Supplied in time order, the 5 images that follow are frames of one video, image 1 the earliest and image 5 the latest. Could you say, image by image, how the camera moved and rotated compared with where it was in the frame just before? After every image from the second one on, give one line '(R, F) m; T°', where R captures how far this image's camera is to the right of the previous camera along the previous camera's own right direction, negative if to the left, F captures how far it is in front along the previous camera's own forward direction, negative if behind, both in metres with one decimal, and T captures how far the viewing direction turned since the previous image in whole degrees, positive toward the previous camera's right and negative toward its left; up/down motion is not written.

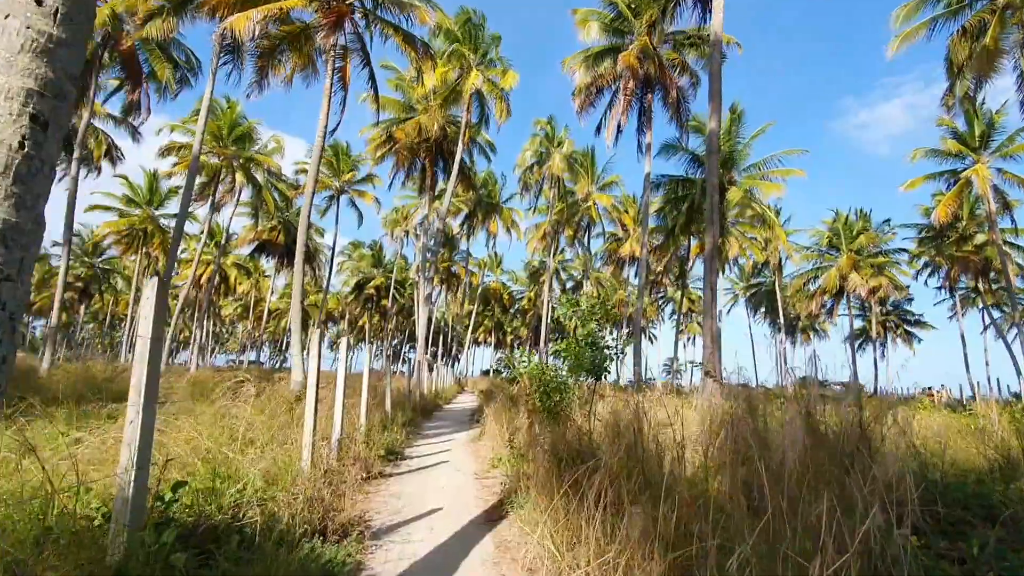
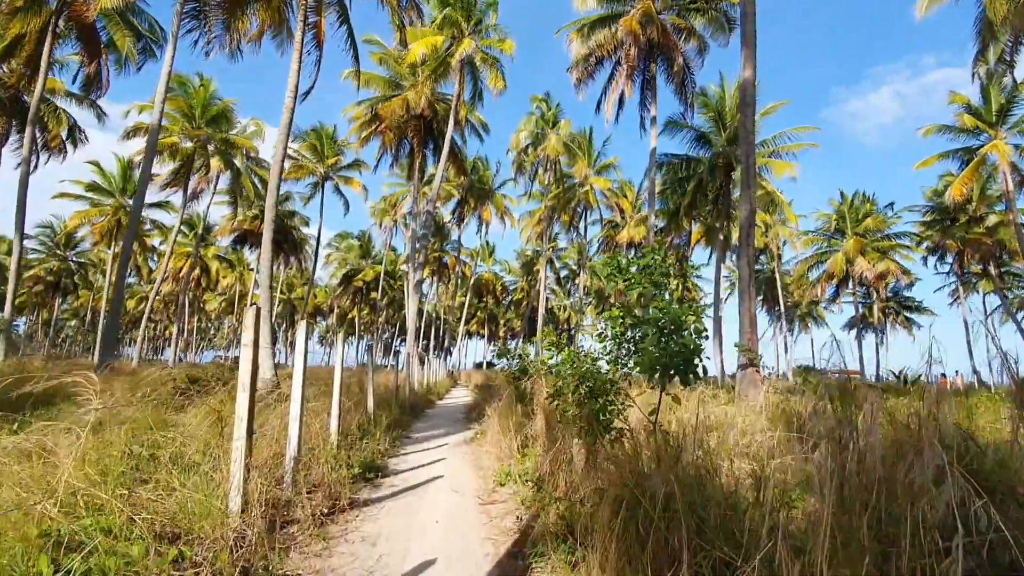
(-0.2, +1.4) m; +1°
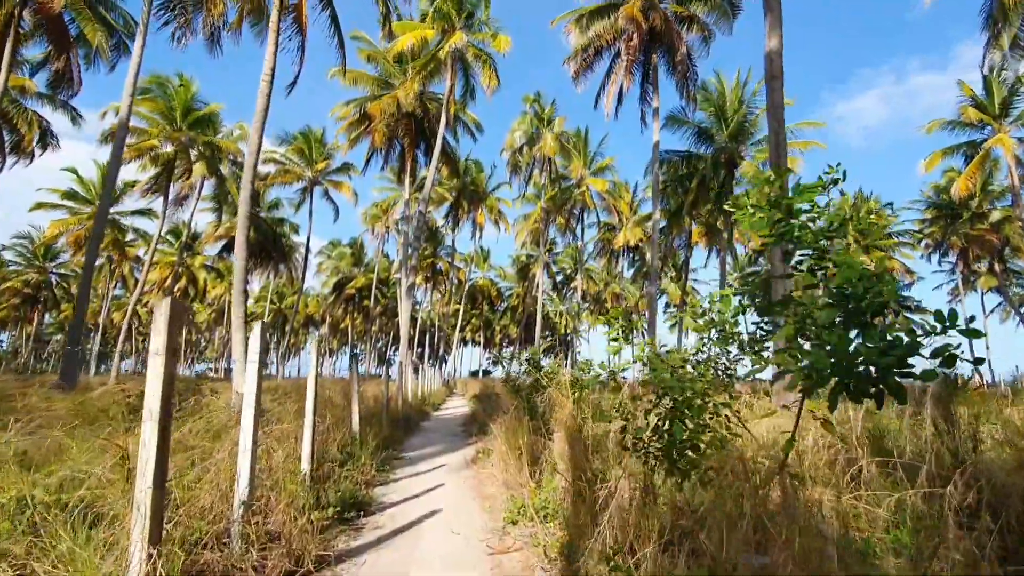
(-0.1, +1.0) m; +1°
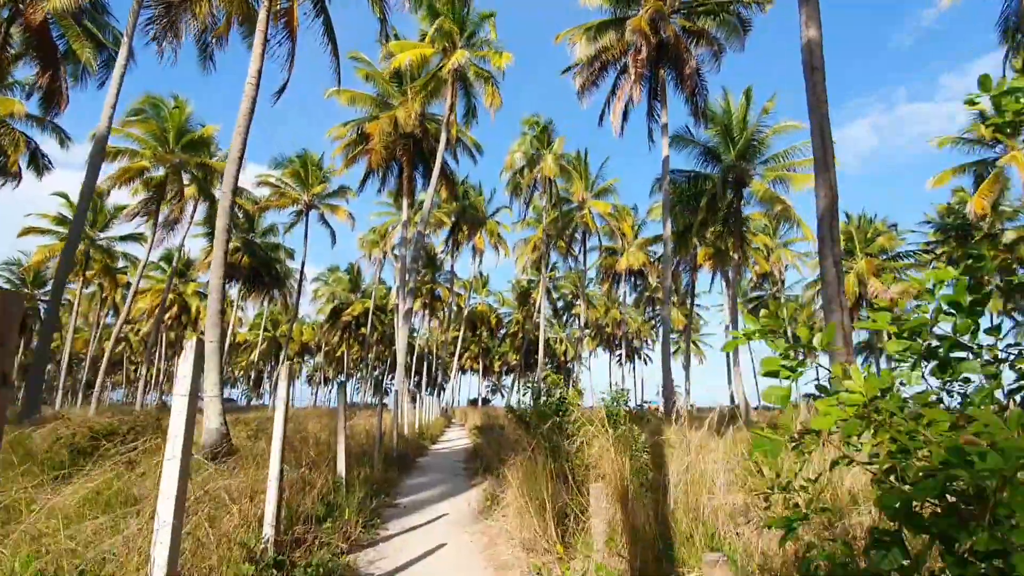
(-0.2, +0.9) m; 0°
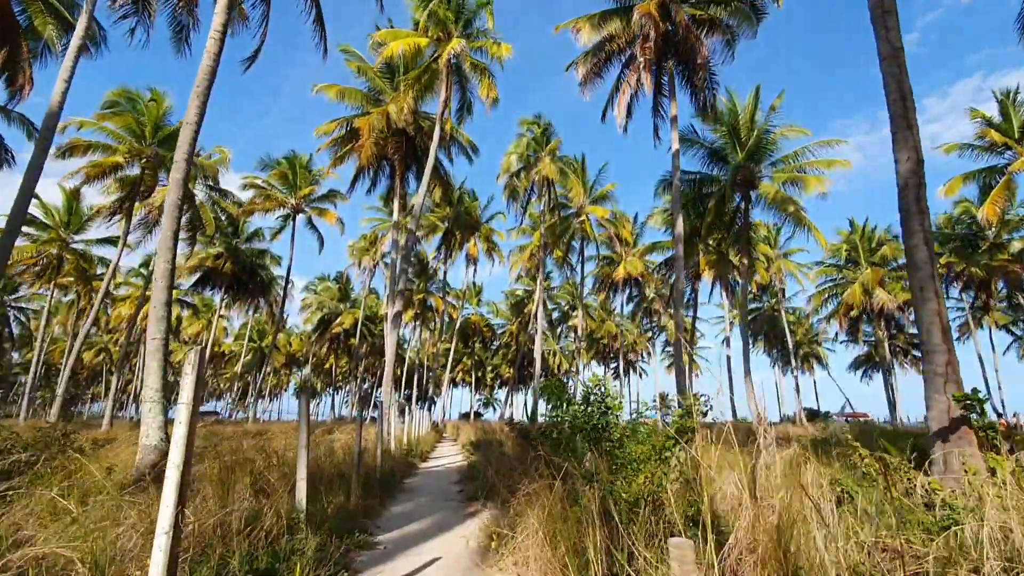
(-0.2, +1.2) m; +1°
